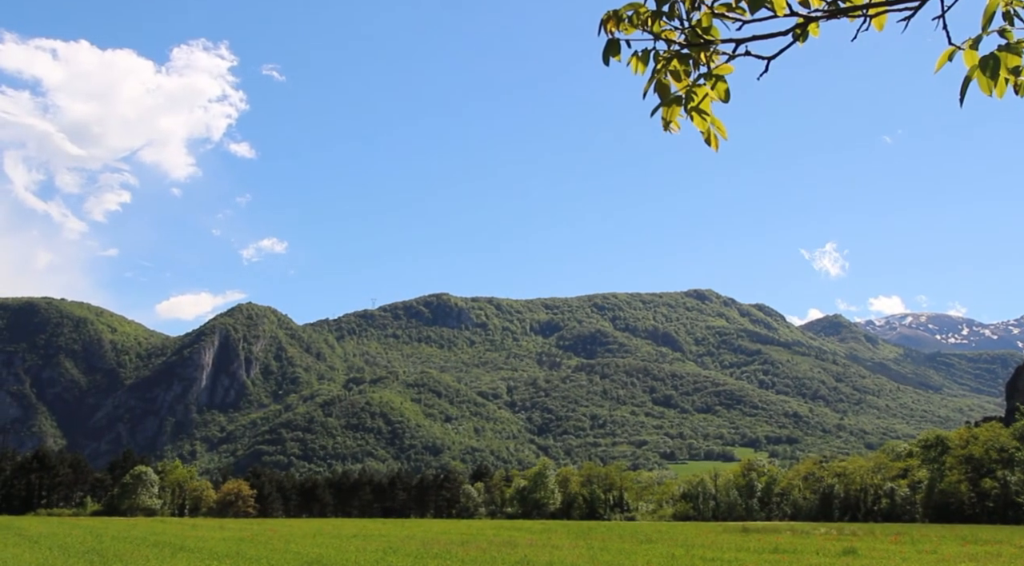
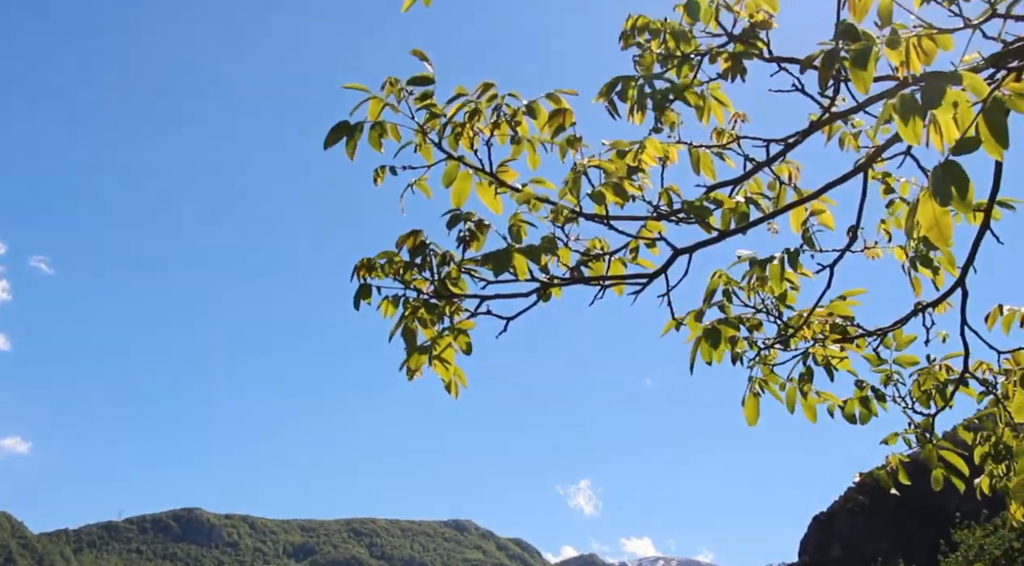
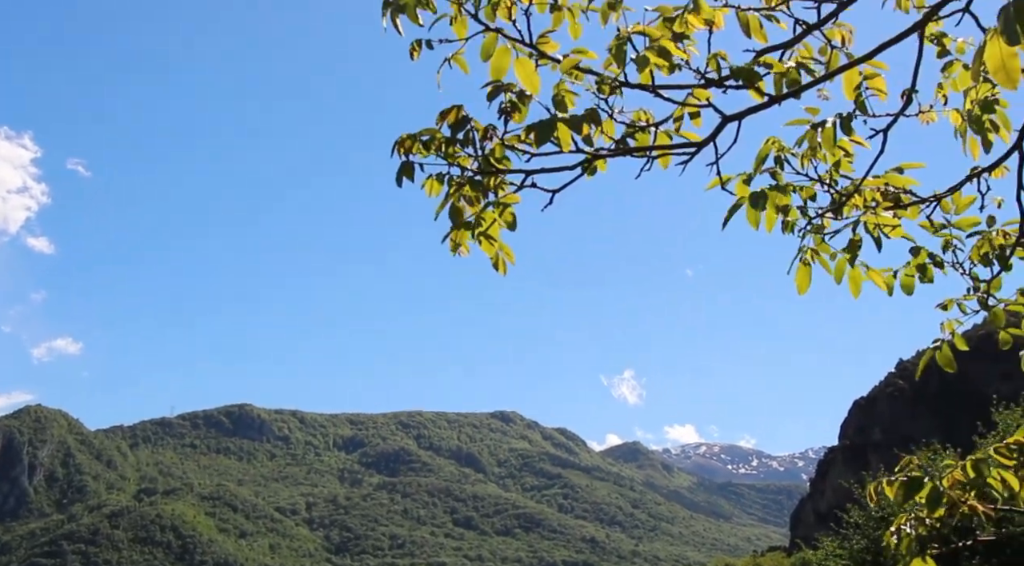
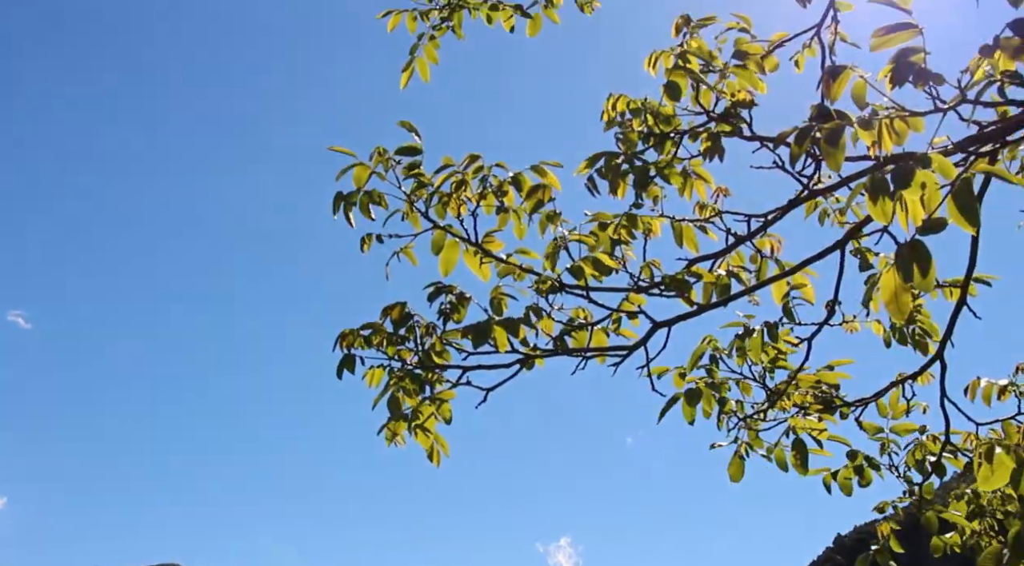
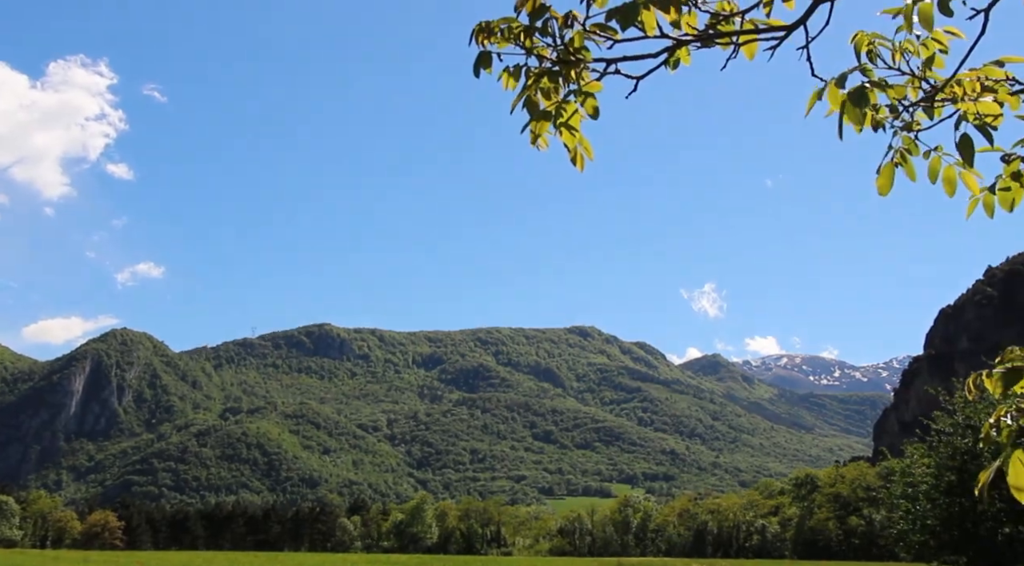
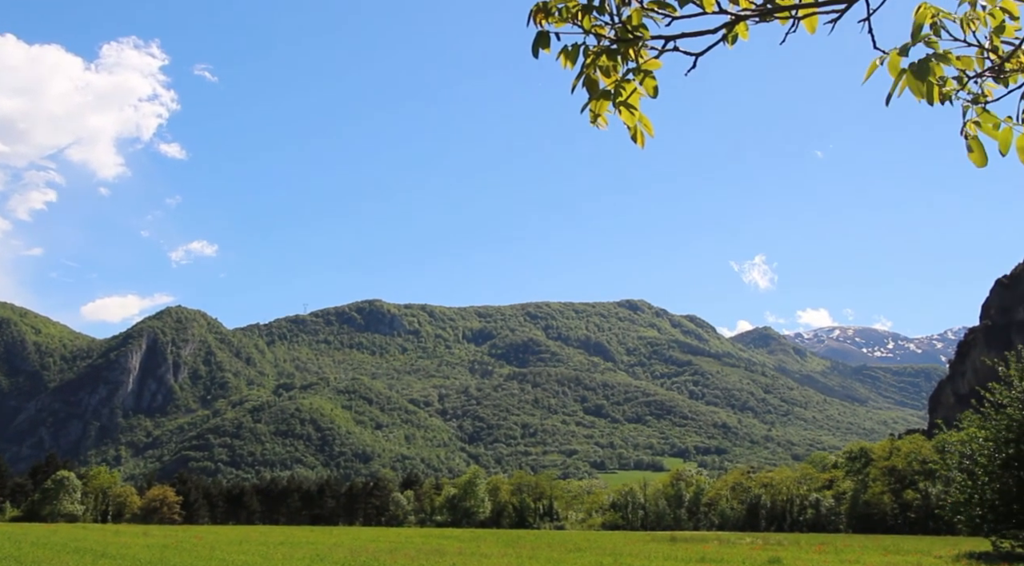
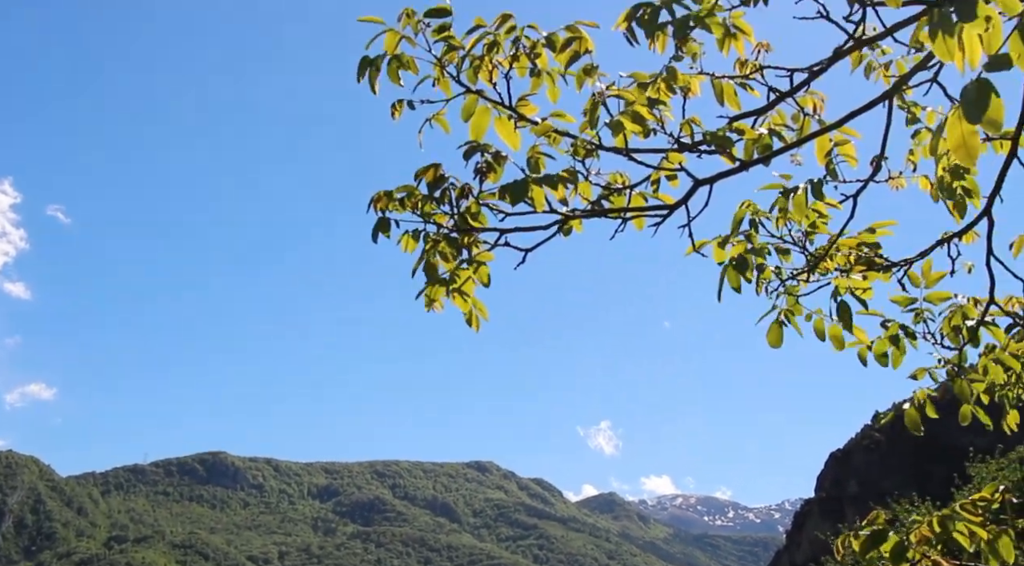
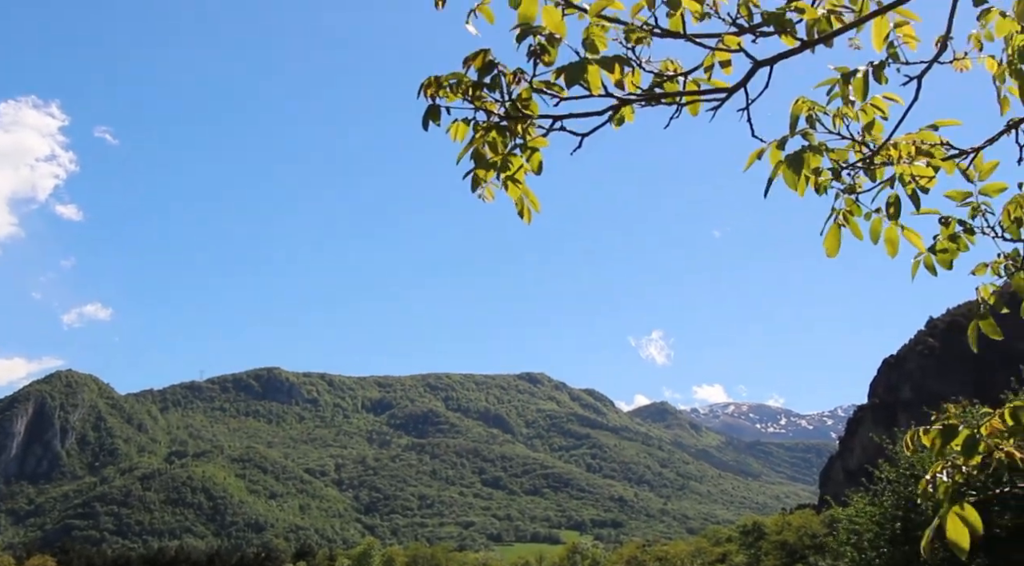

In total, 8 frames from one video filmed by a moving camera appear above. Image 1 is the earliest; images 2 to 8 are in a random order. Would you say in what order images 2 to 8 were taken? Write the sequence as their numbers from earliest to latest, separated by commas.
6, 5, 8, 3, 7, 2, 4
